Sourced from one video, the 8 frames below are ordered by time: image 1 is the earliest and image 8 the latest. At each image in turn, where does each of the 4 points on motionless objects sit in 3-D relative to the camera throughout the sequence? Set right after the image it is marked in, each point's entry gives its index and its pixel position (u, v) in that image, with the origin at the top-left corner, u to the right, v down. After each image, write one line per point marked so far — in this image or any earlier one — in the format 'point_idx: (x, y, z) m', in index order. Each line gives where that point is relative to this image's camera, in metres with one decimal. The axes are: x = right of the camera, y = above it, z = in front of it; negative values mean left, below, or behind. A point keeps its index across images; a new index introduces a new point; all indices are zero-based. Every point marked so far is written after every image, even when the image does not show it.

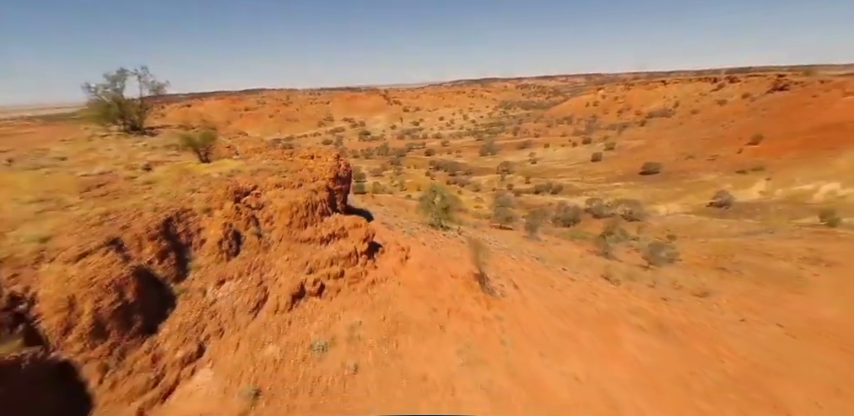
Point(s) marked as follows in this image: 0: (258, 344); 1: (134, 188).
0: (-1.6, -1.4, +3.6) m
1: (-3.7, +0.3, +4.5) m
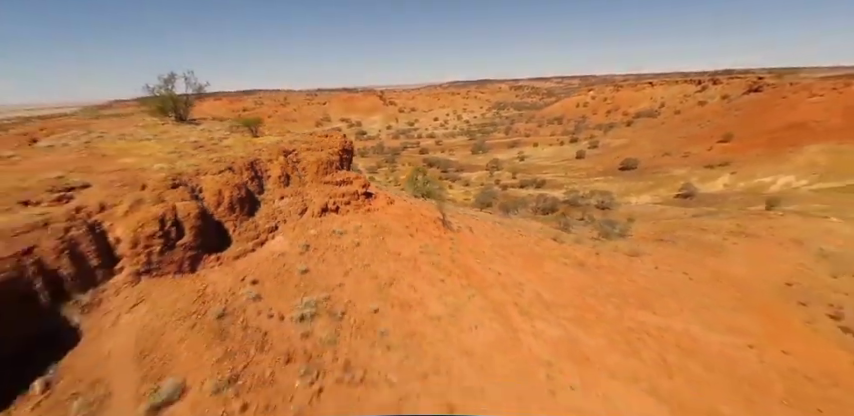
0: (-2.1, -0.4, +6.4) m
1: (-4.2, +1.2, +7.3) m
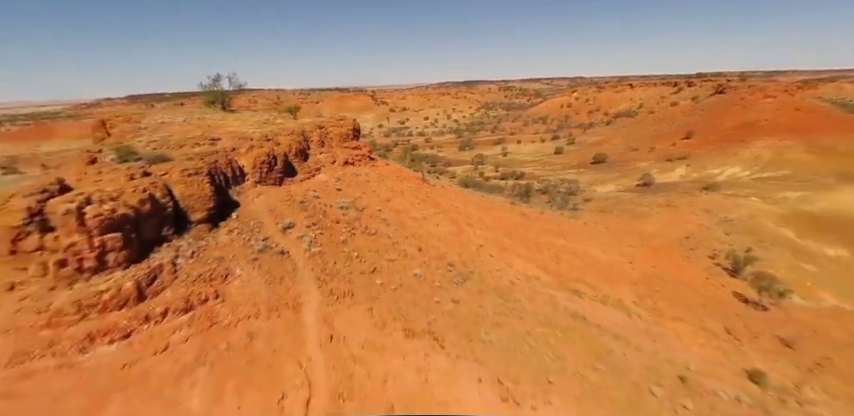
0: (-2.7, +1.1, +10.5) m
1: (-4.7, +2.7, +11.4) m
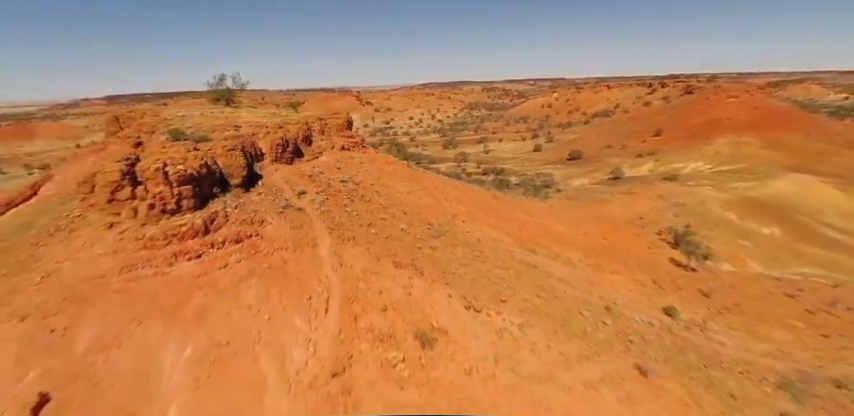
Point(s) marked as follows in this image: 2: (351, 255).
0: (-3.3, +1.9, +12.6) m
1: (-5.4, +3.5, +13.4) m
2: (-1.8, -1.1, +8.3) m
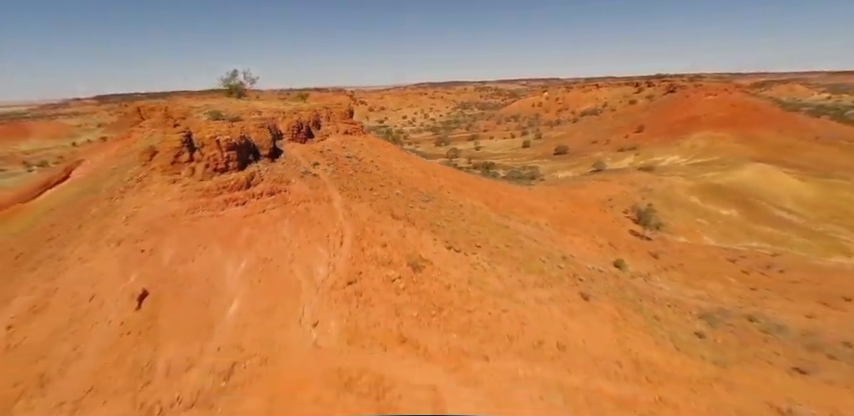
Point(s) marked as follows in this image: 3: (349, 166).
0: (-3.6, +3.0, +14.9) m
1: (-5.8, +4.5, +15.6) m
2: (-2.1, 0.0, +10.6) m
3: (-2.8, +1.5, +12.7) m
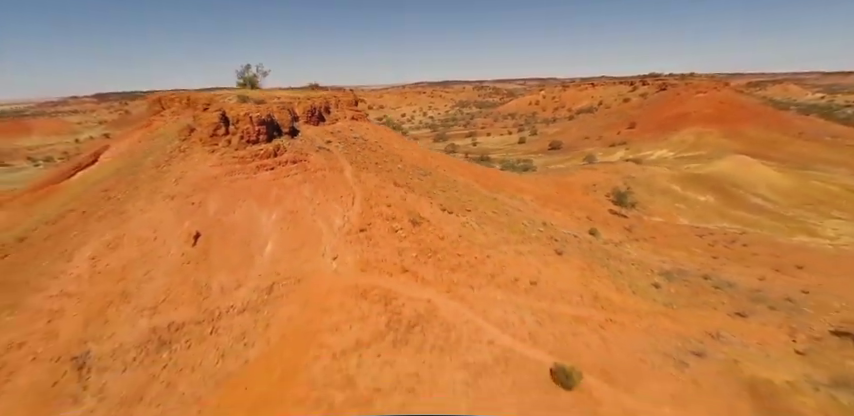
0: (-3.8, +4.1, +16.7) m
1: (-5.9, +5.7, +17.5) m
2: (-2.2, +1.1, +12.4) m
3: (-2.9, +2.6, +14.5) m
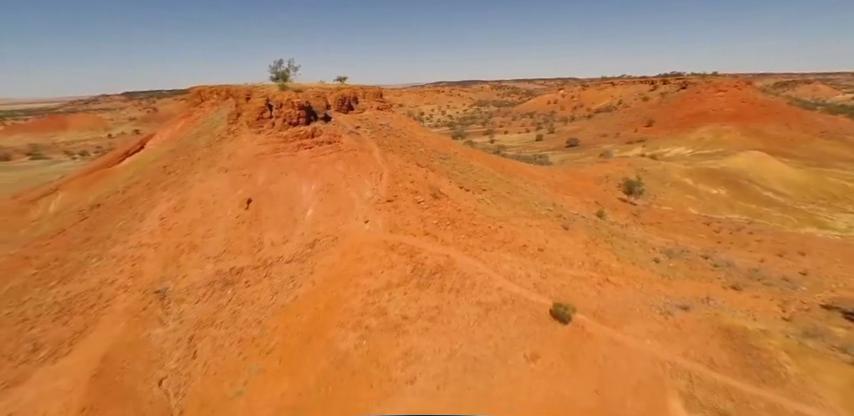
0: (-2.8, +5.1, +18.2) m
1: (-4.9, +6.6, +19.1) m
2: (-1.4, +2.0, +13.9) m
3: (-2.1, +3.5, +16.0) m
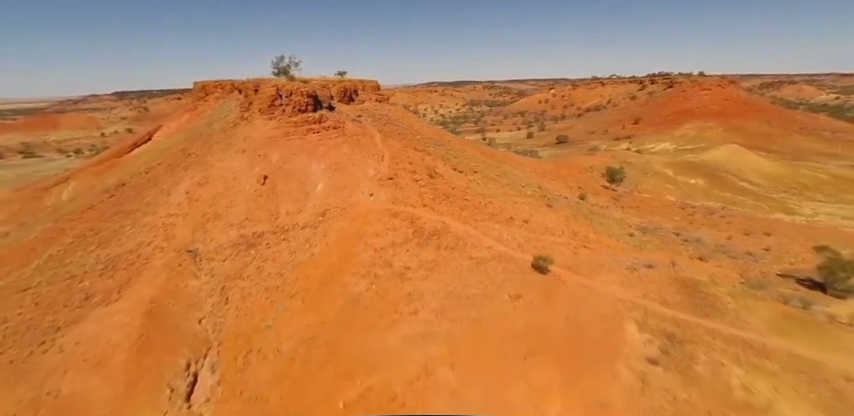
0: (-3.0, +5.9, +19.5) m
1: (-5.2, +7.5, +20.3) m
2: (-1.6, +2.9, +15.2) m
3: (-2.3, +4.4, +17.3) m
